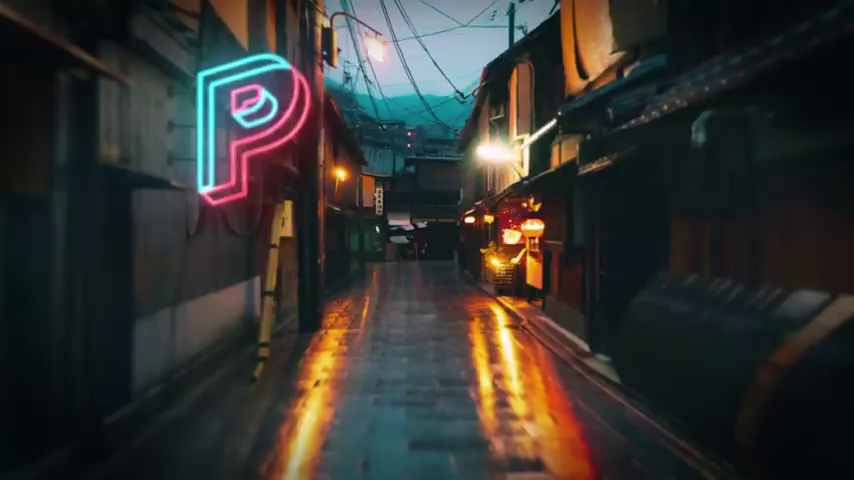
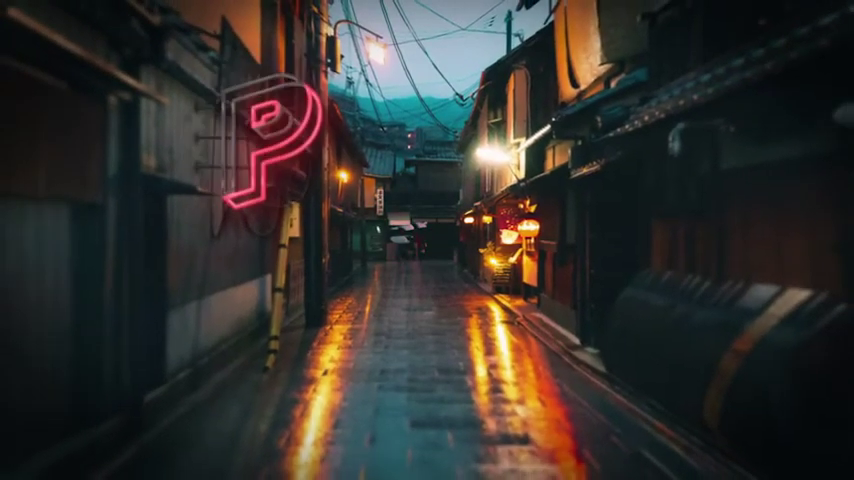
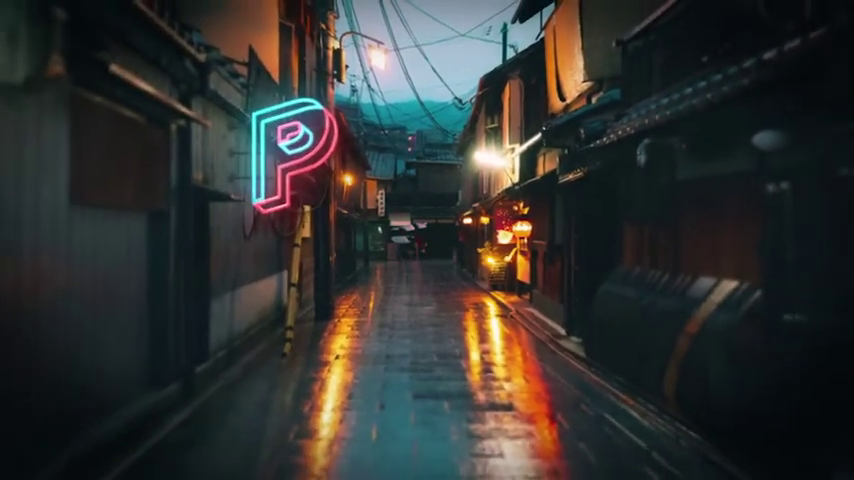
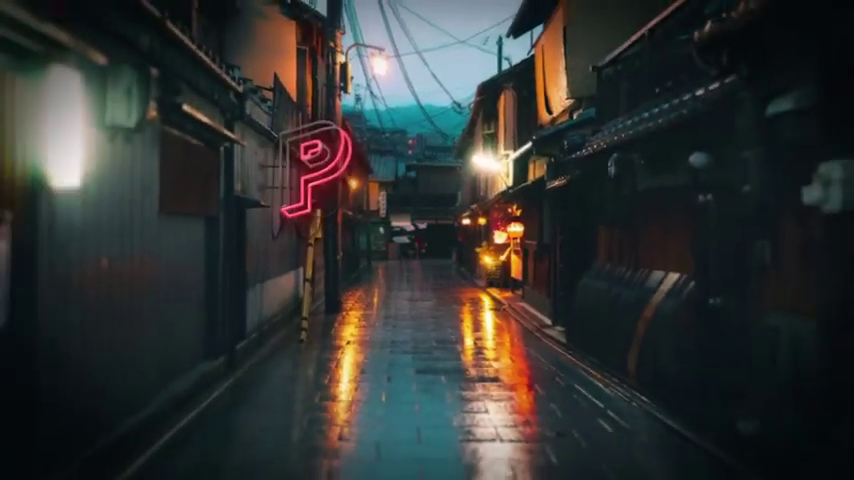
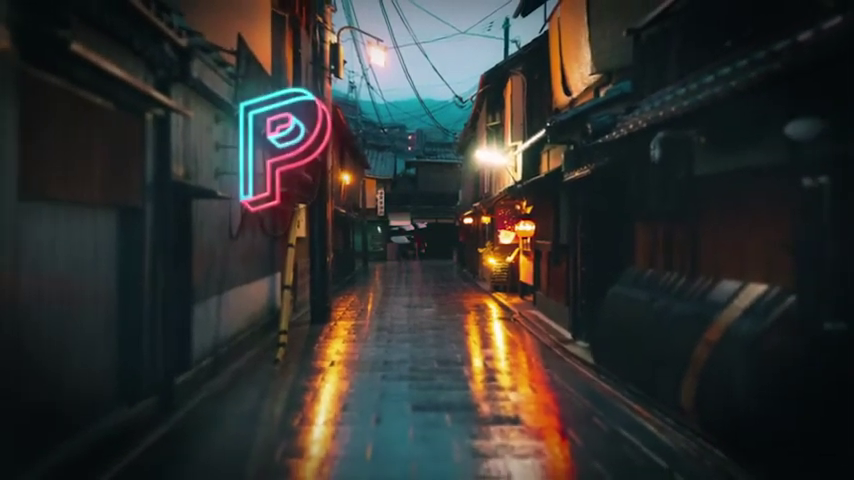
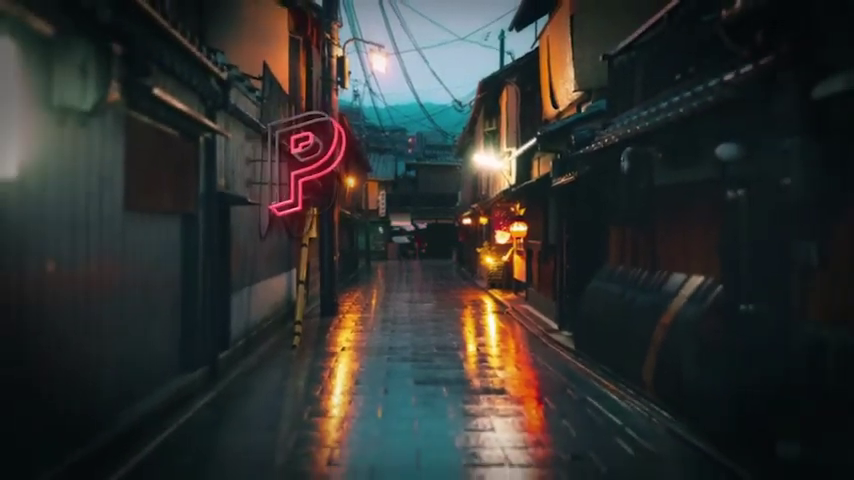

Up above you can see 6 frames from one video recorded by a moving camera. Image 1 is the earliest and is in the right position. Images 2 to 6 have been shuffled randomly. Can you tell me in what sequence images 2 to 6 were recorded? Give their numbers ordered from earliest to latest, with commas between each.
2, 5, 3, 6, 4
